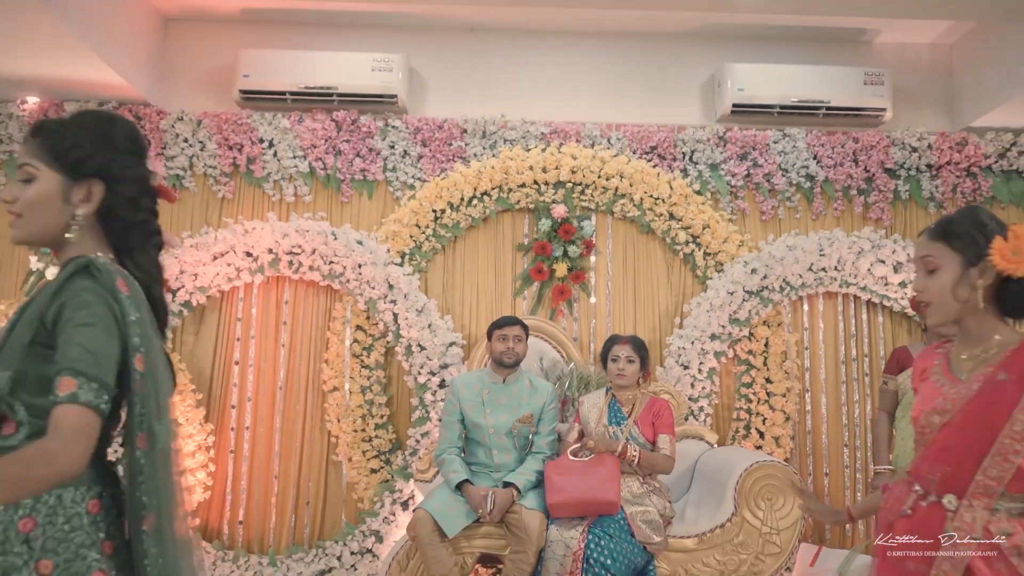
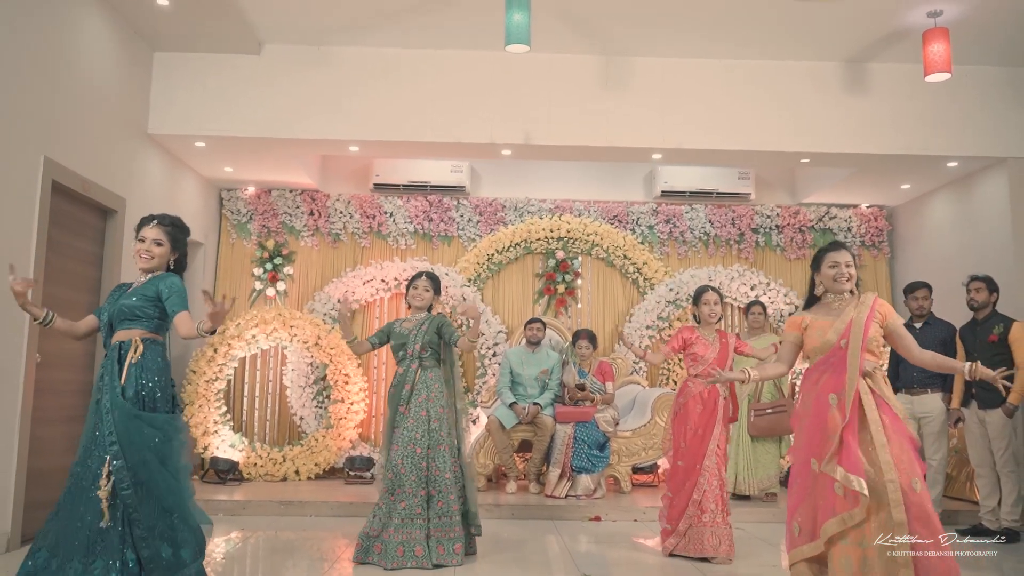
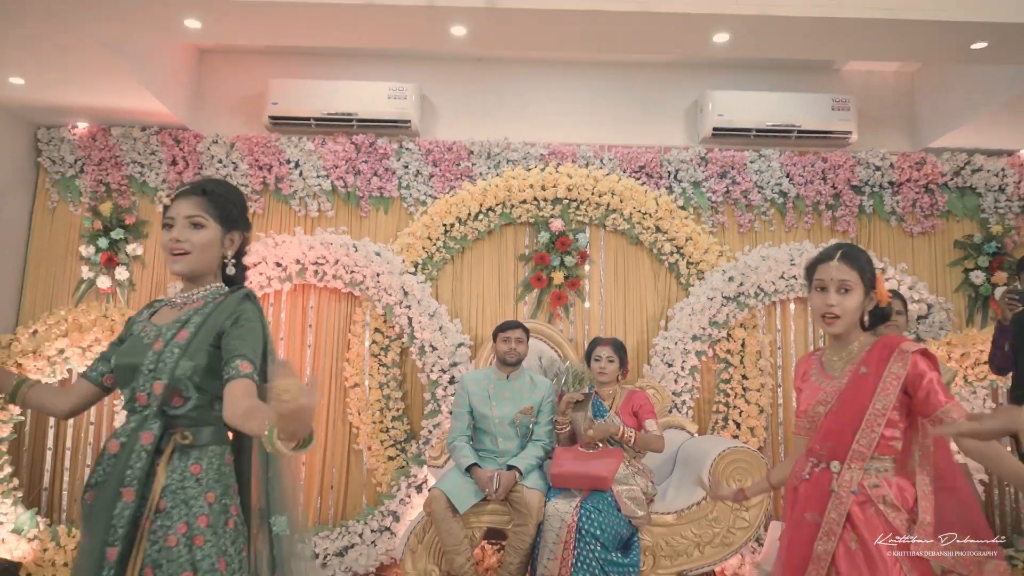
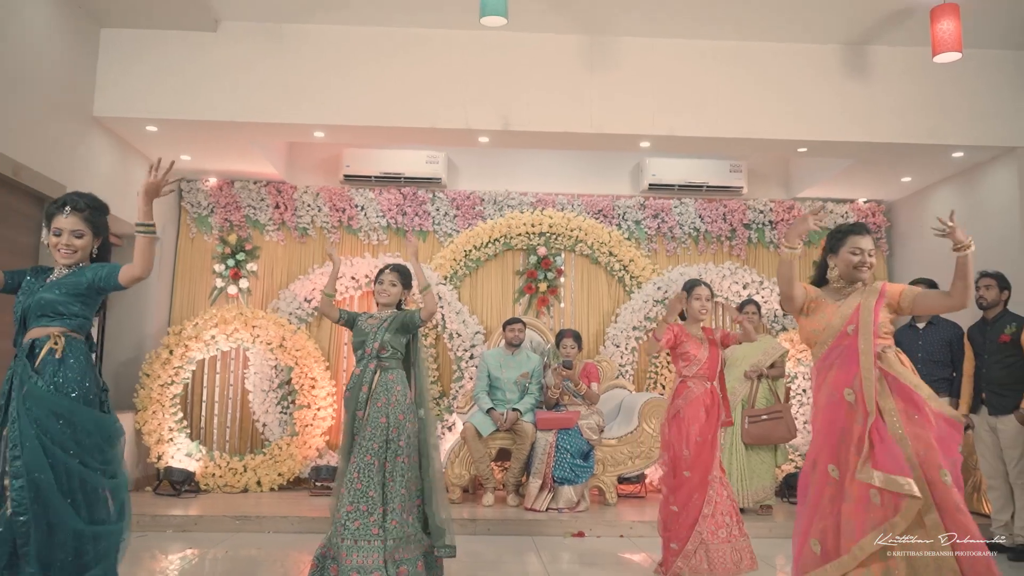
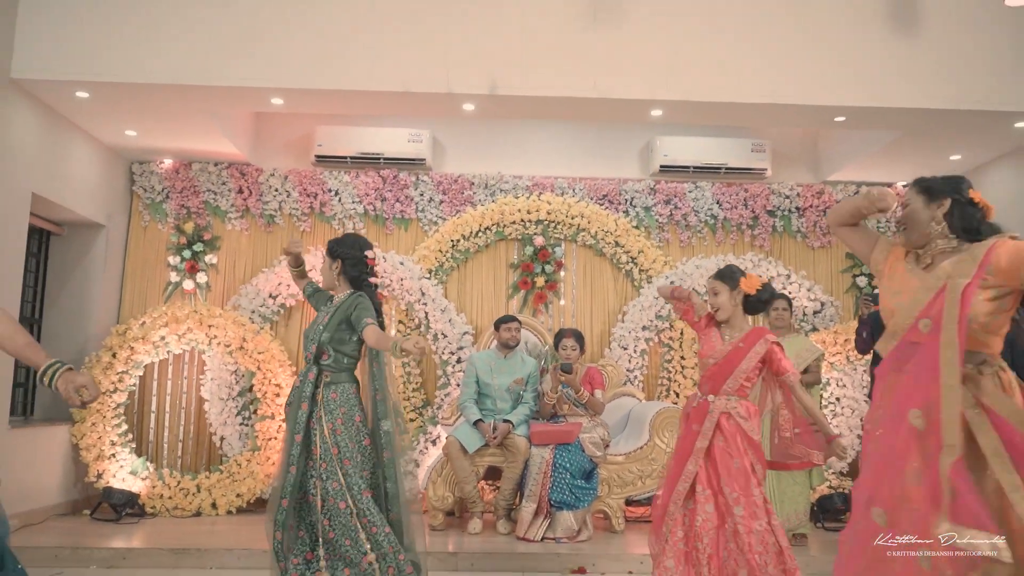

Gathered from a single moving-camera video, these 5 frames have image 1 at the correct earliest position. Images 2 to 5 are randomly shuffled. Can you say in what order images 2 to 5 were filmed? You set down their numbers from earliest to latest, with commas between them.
3, 5, 4, 2
